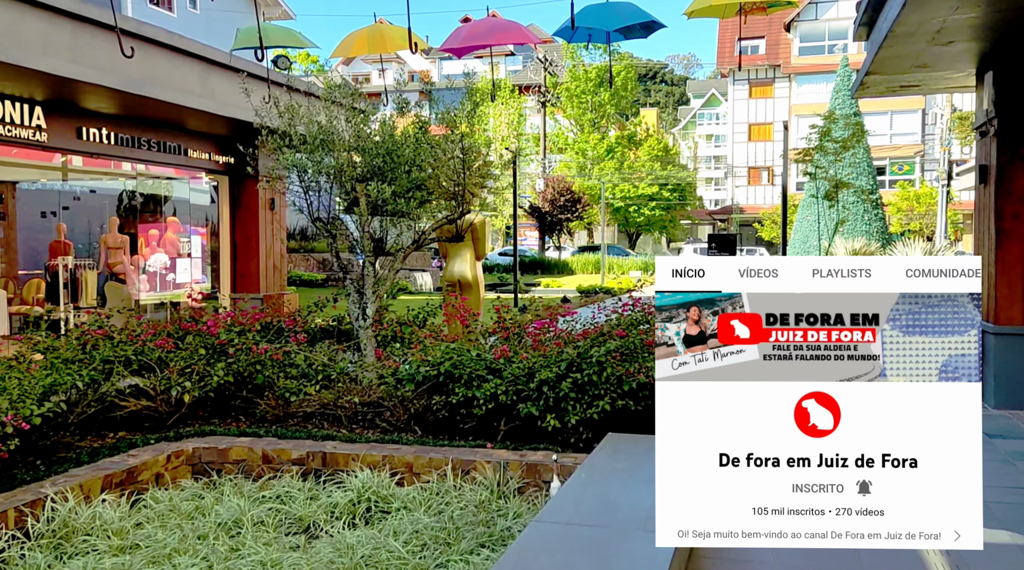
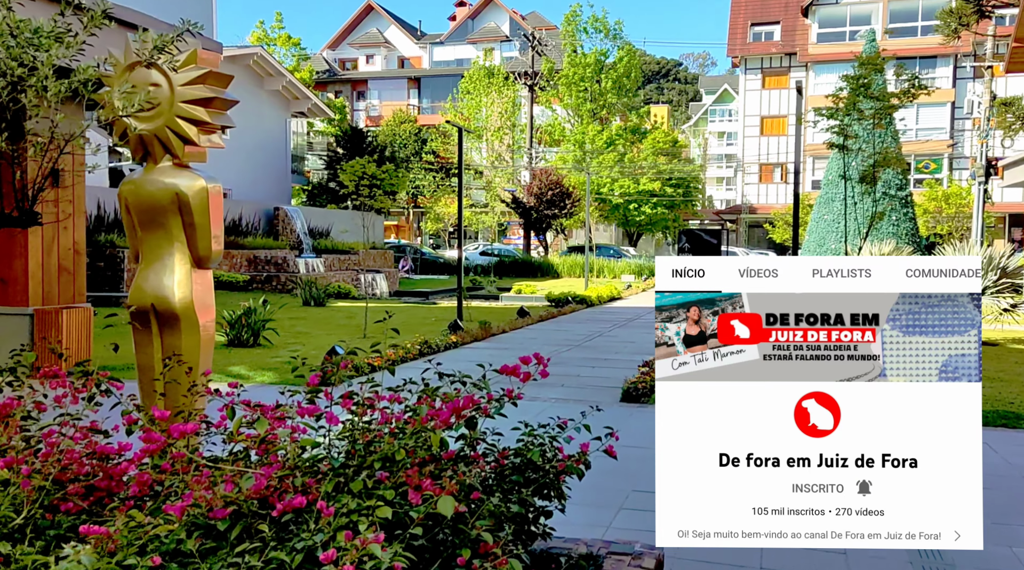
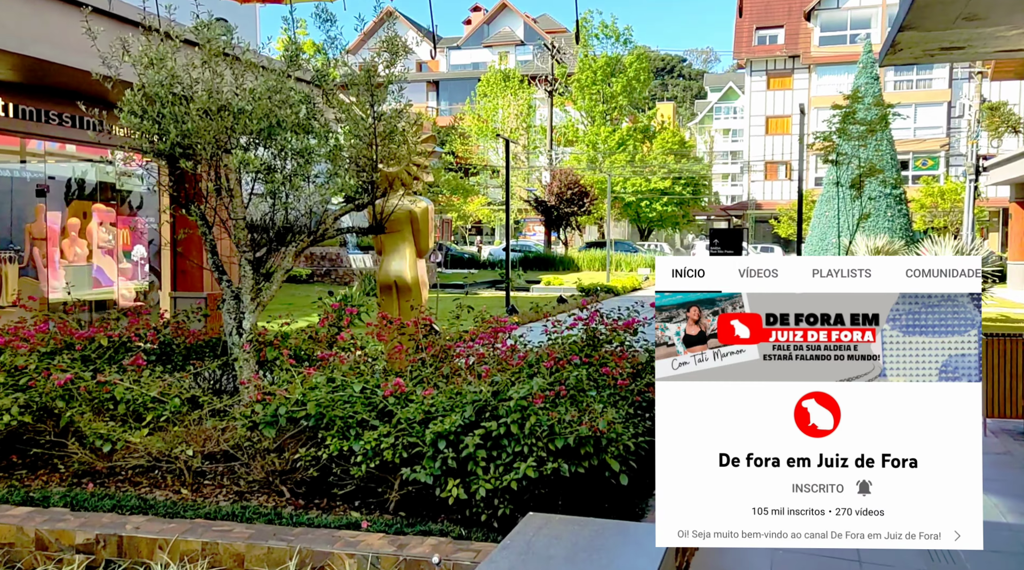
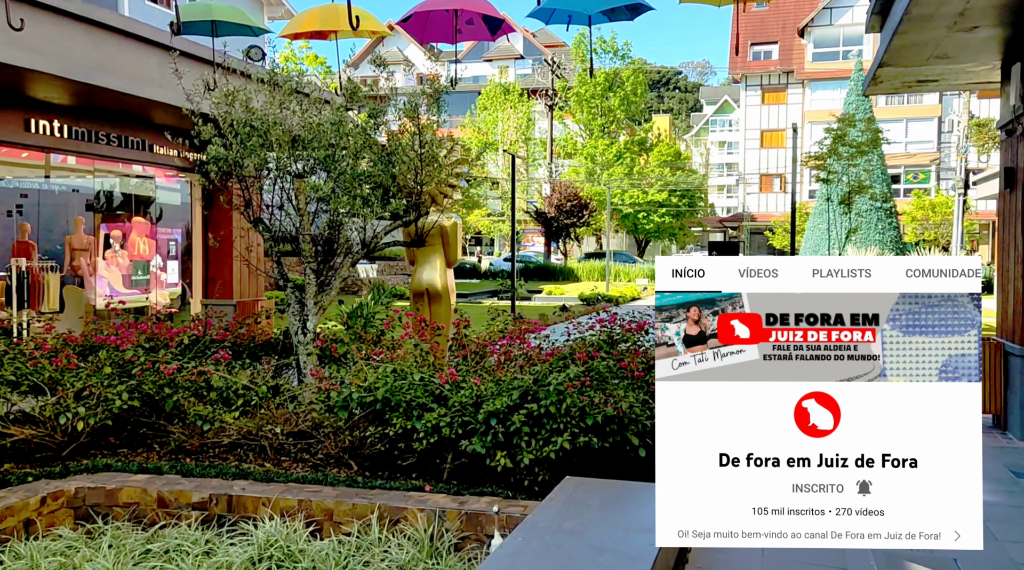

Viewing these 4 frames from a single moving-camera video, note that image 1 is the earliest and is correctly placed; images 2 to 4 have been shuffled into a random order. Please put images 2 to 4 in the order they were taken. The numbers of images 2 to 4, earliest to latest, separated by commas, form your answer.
4, 3, 2
